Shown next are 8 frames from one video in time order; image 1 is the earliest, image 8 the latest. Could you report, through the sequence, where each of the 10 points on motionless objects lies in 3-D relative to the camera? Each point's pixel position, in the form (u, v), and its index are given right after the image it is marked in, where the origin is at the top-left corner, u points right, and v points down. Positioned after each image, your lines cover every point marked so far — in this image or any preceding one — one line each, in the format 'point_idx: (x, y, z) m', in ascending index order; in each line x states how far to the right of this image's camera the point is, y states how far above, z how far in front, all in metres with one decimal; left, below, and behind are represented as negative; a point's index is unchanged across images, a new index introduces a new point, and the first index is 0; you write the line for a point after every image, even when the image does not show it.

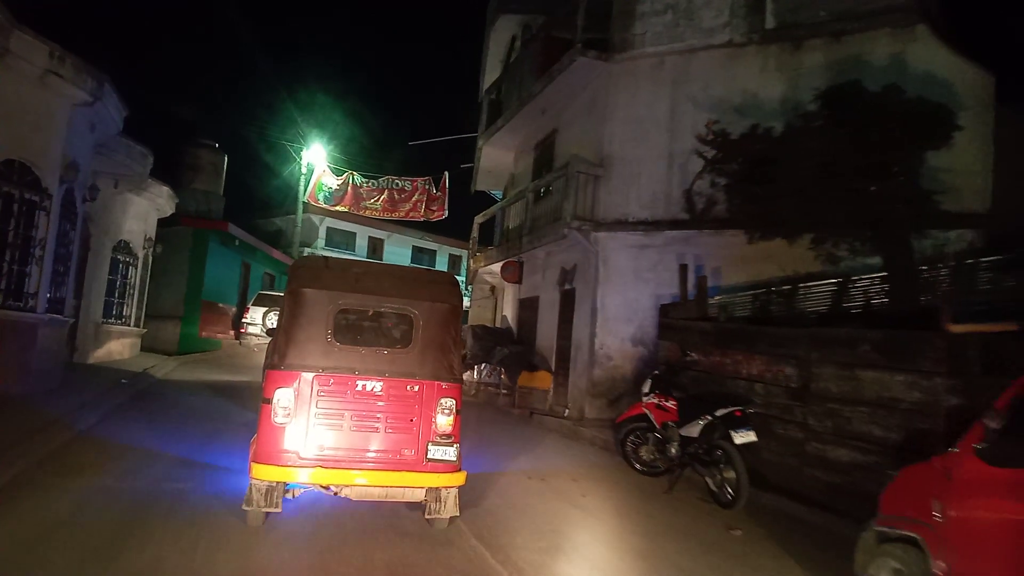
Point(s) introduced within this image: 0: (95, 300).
0: (-8.3, -0.3, +14.3) m
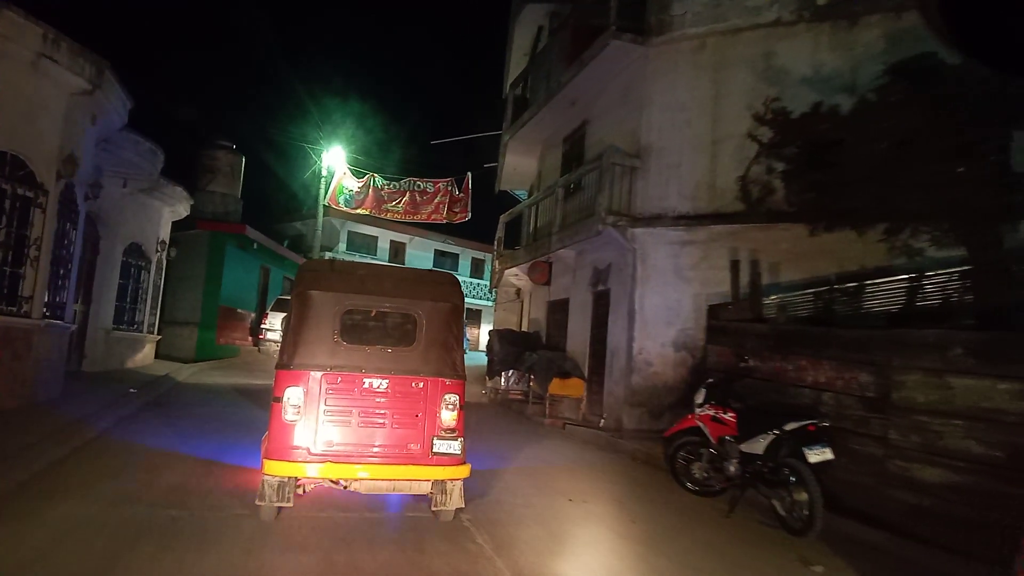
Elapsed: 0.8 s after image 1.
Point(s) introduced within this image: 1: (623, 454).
0: (-7.7, -0.4, +13.7) m
1: (+1.7, -2.5, +10.7) m
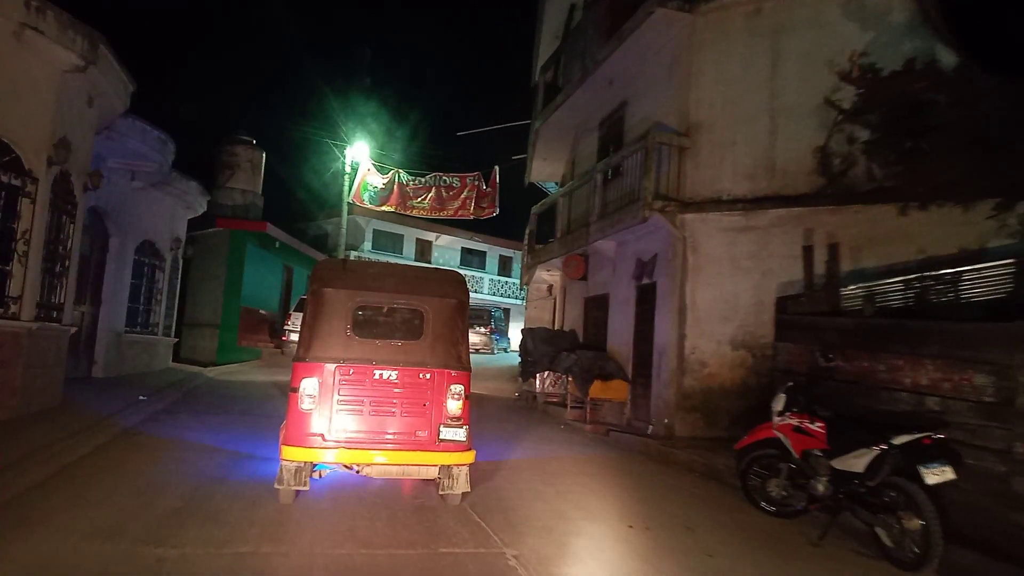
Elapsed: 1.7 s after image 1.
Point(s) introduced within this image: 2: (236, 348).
0: (-7.1, -0.4, +12.9) m
1: (+2.2, -2.4, +9.6) m
2: (-7.6, -1.7, +19.6) m
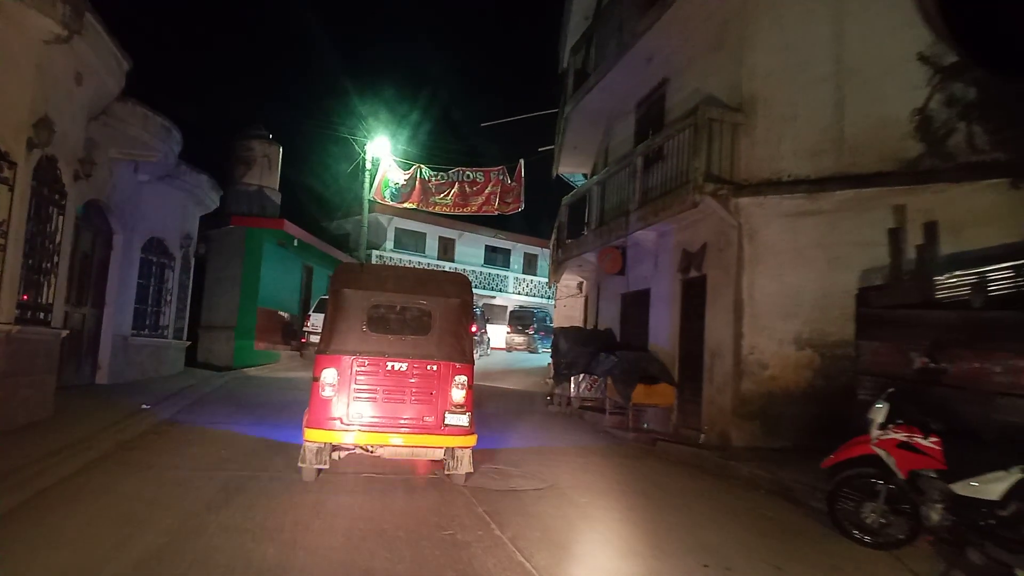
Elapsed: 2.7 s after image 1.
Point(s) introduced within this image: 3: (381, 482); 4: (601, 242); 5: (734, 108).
0: (-6.5, -0.4, +12.0) m
1: (+2.7, -2.3, +8.5) m
2: (-6.8, -1.7, +18.8) m
3: (-1.3, -1.9, +7.1) m
4: (+1.6, +0.8, +13.0) m
5: (+3.1, +2.5, +10.0) m
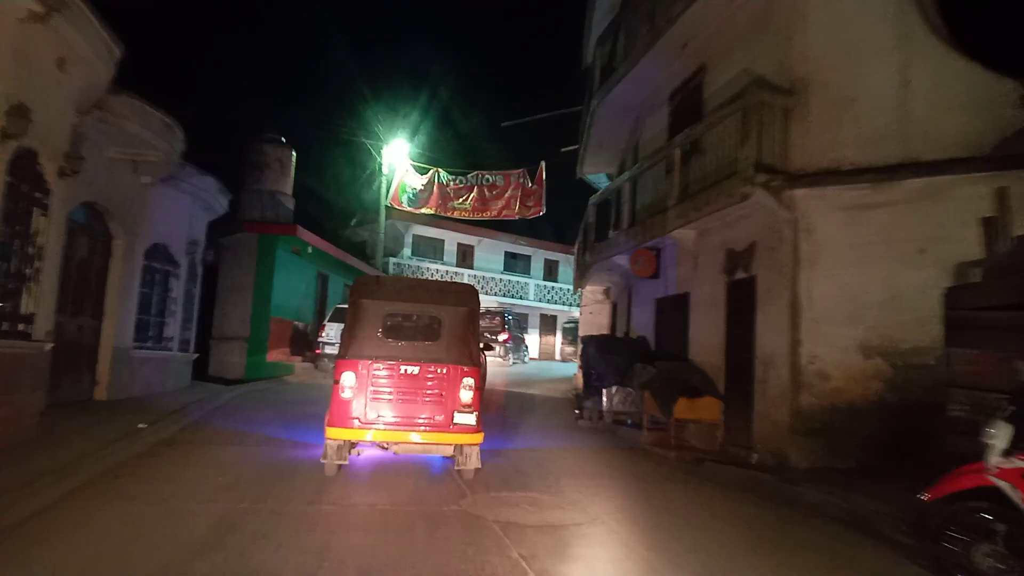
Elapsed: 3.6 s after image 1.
0: (-6.1, -0.5, +11.3) m
1: (+3.0, -2.3, +7.5) m
2: (-6.2, -1.9, +18.0) m
3: (-1.0, -2.0, +6.2) m
4: (+2.1, +0.8, +12.1) m
5: (+3.4, +2.5, +9.0) m
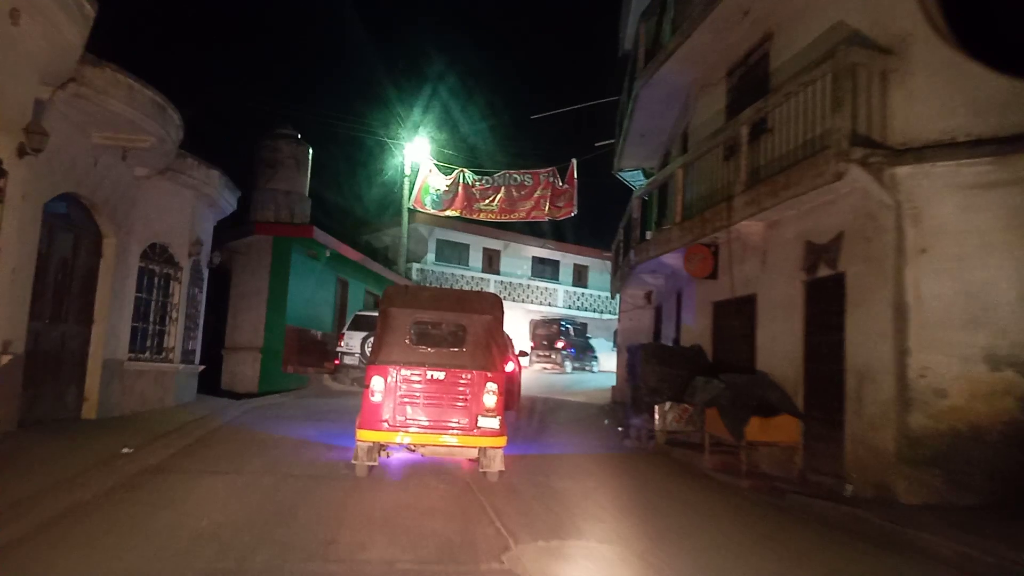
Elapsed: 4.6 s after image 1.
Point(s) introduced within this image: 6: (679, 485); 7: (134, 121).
0: (-5.6, -0.6, +10.1) m
1: (+3.5, -2.3, +5.9) m
2: (-5.4, -2.0, +16.8) m
3: (-0.6, -1.9, +4.8) m
4: (+2.6, +0.8, +10.6) m
5: (+3.9, +2.5, +7.6) m
6: (+2.0, -2.3, +8.5) m
7: (-4.5, +2.0, +8.6) m
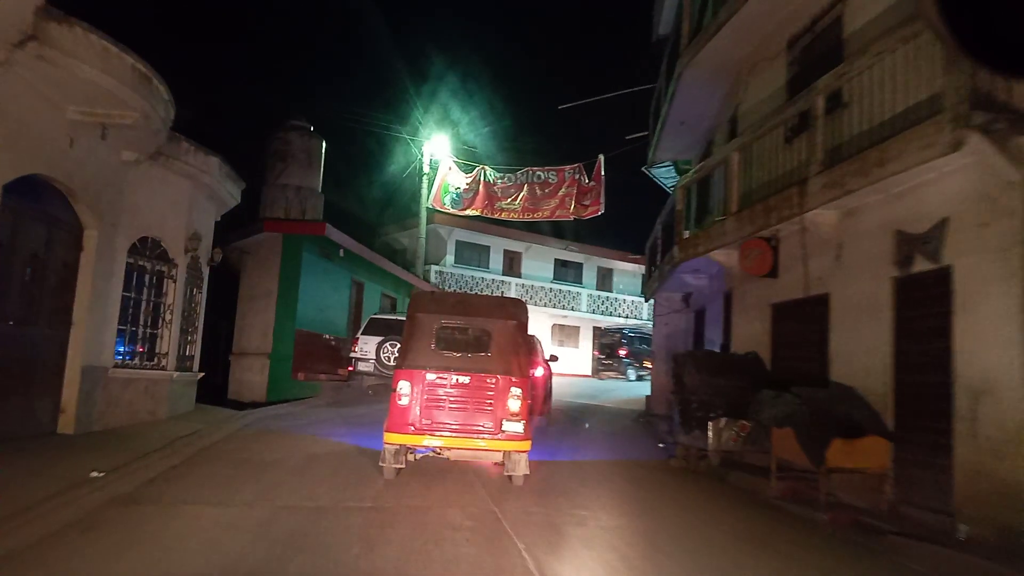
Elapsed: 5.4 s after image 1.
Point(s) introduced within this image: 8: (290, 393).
0: (-5.2, -0.5, +9.0) m
1: (+3.8, -2.2, +4.6) m
2: (-4.8, -2.1, +15.7) m
3: (-0.3, -1.9, +3.5) m
4: (+3.1, +0.8, +9.3) m
5: (+4.2, +2.5, +6.2) m
6: (+2.4, -2.3, +7.2) m
7: (-4.1, +2.0, +7.5) m
8: (-4.9, -2.3, +15.8) m
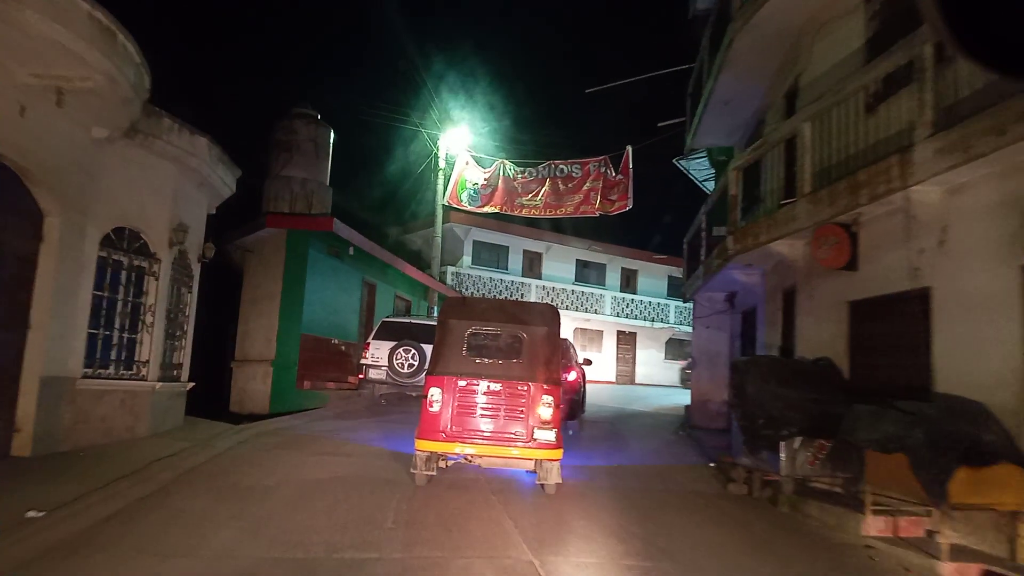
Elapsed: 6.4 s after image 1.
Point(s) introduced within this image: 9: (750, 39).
0: (-4.8, -0.5, +7.7) m
1: (+4.0, -2.1, +3.1) m
2: (-4.3, -2.1, +14.4) m
3: (-0.1, -1.8, +2.2) m
4: (+3.4, +0.8, +7.9) m
5: (+4.5, +2.6, +4.8) m
6: (+2.7, -2.2, +5.7) m
7: (-3.8, +2.1, +6.2) m
8: (-4.4, -2.3, +14.5) m
9: (+3.4, +3.6, +10.3) m
